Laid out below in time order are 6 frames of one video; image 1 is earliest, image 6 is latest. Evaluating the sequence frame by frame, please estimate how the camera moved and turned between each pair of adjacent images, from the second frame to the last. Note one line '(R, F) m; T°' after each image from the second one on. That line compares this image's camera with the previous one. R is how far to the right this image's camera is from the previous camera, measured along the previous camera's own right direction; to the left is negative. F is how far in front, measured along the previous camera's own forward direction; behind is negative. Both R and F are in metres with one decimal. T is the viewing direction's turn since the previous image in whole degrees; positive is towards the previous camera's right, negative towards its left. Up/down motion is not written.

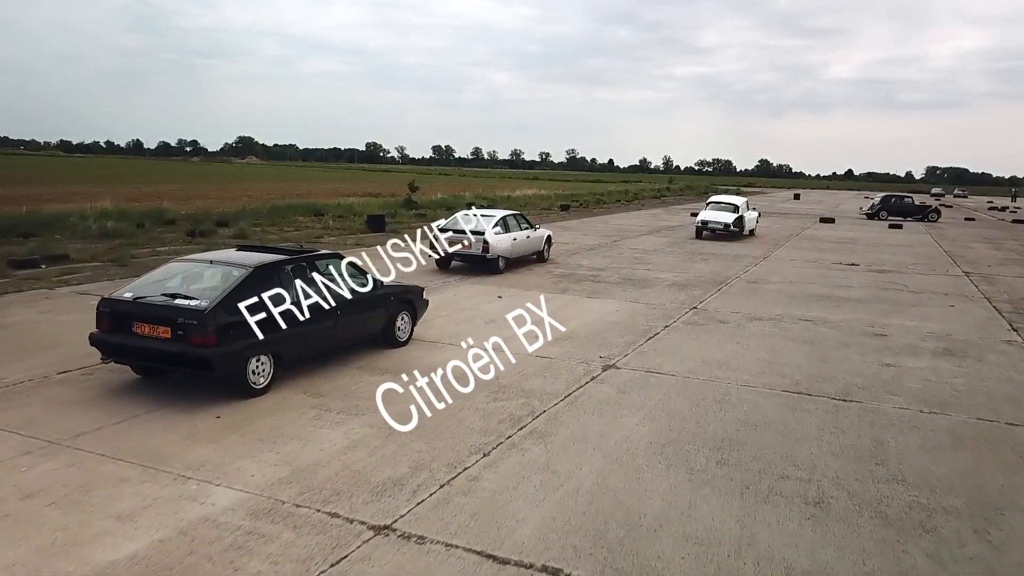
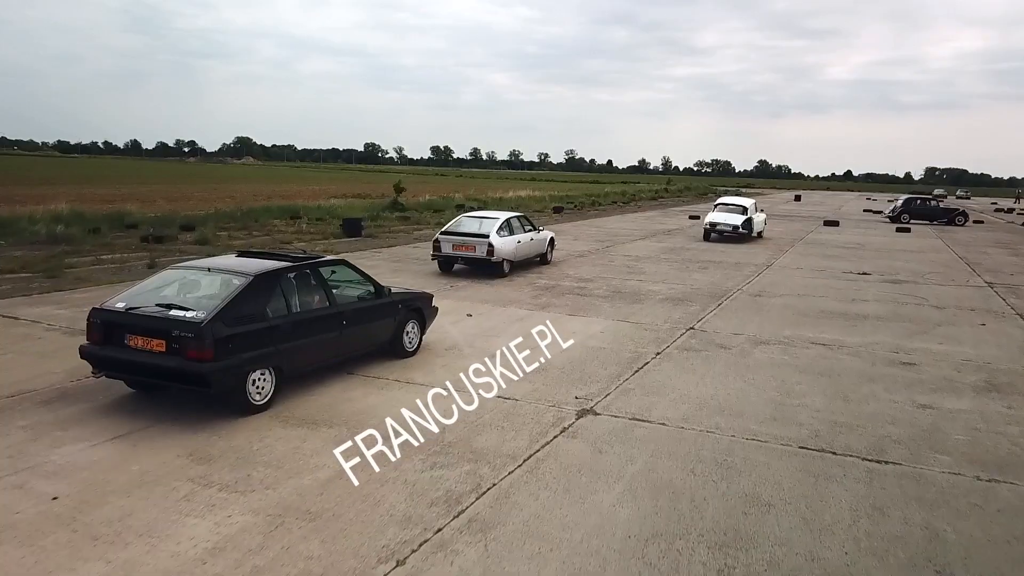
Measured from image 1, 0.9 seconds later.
(+0.3, +1.4) m; 0°
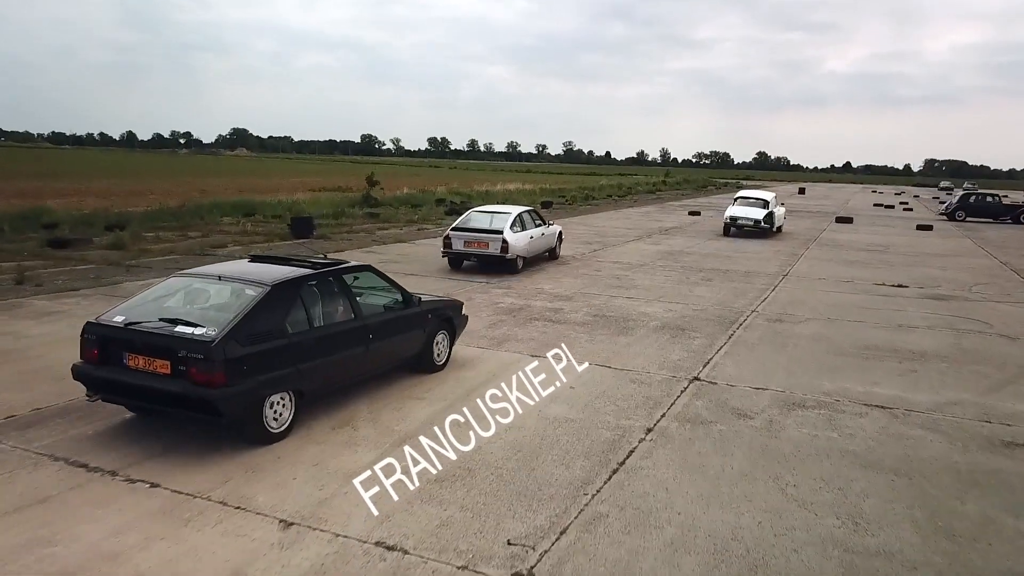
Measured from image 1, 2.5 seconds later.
(+0.5, +2.6) m; 0°
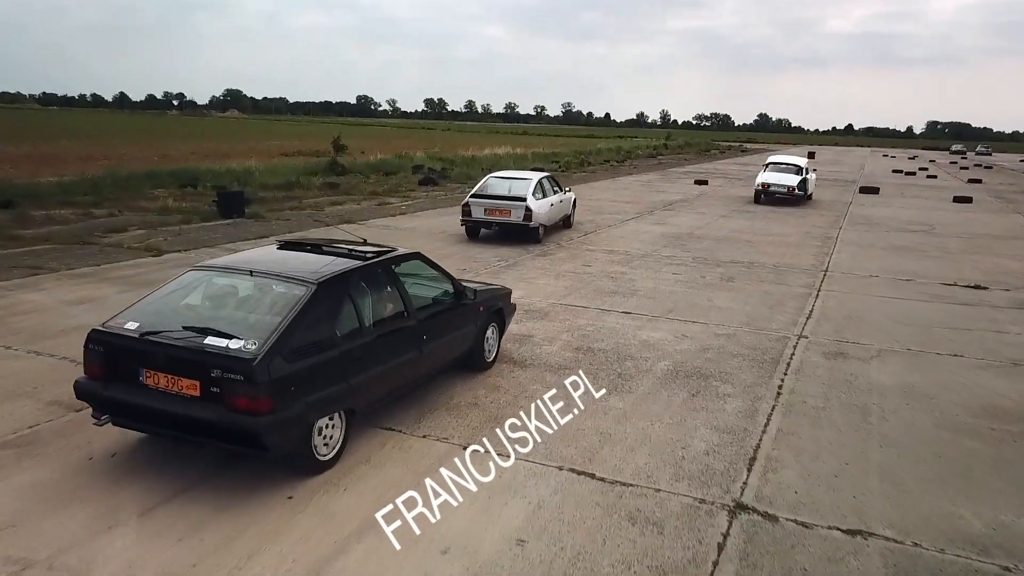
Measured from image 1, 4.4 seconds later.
(+0.4, +3.1) m; 0°
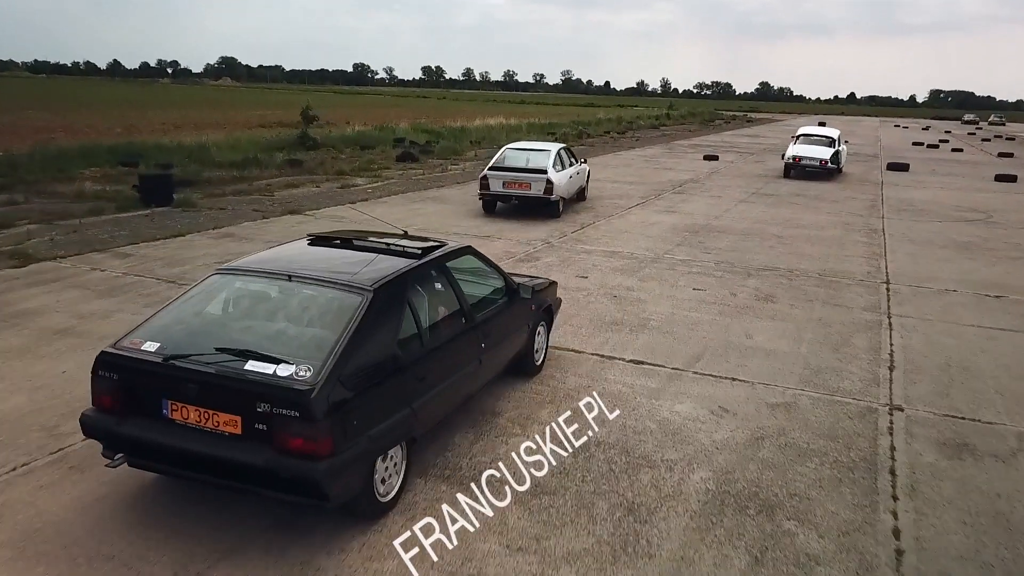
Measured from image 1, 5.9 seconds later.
(+0.3, +2.4) m; 0°
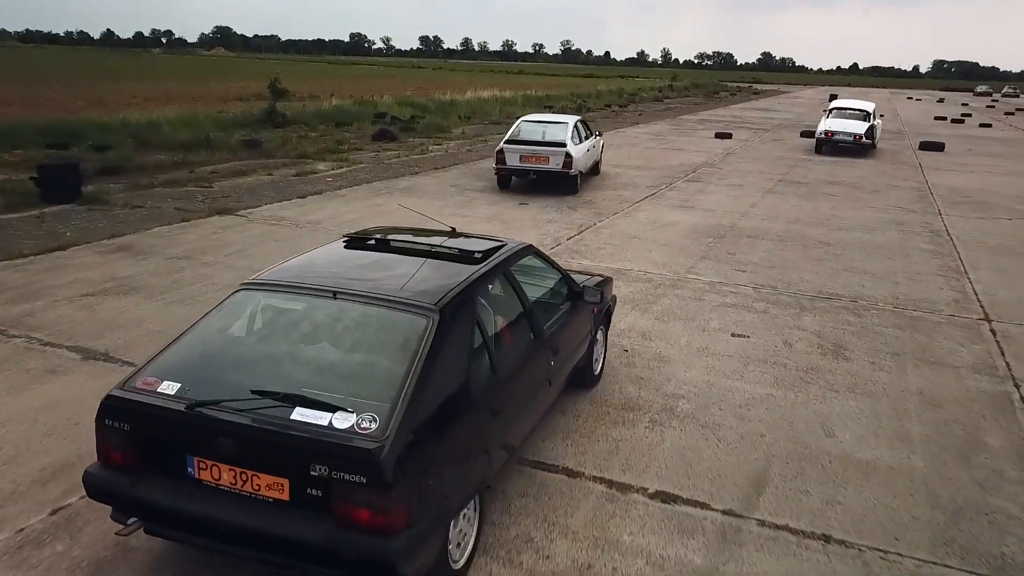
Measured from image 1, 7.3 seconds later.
(+0.2, +2.2) m; 0°
